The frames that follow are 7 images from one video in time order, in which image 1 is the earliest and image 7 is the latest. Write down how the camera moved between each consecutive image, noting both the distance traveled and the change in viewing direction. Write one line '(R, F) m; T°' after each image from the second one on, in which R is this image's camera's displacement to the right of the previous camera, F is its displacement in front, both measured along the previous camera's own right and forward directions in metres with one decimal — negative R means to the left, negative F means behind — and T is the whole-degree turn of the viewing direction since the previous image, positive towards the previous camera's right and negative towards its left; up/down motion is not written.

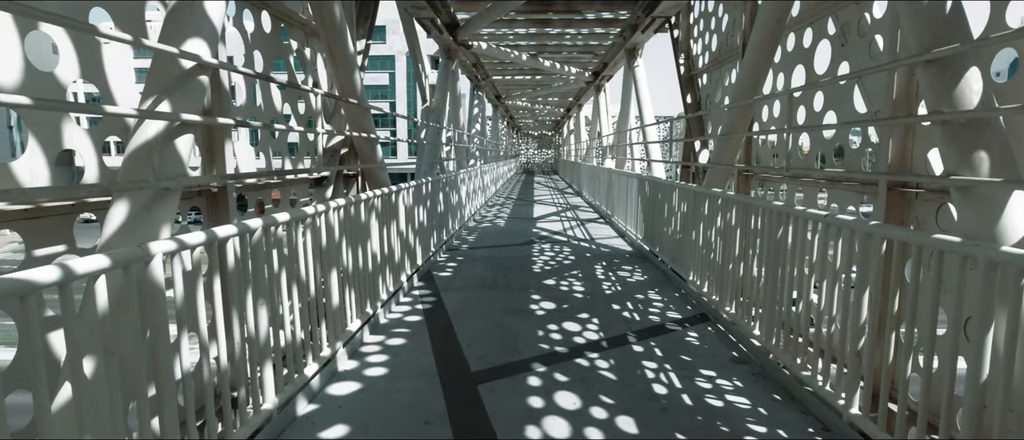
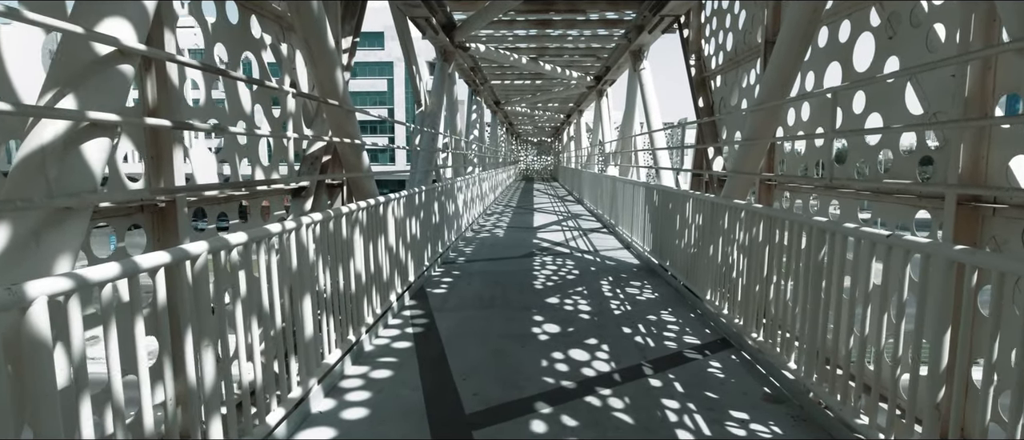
(0.0, +0.5) m; 0°
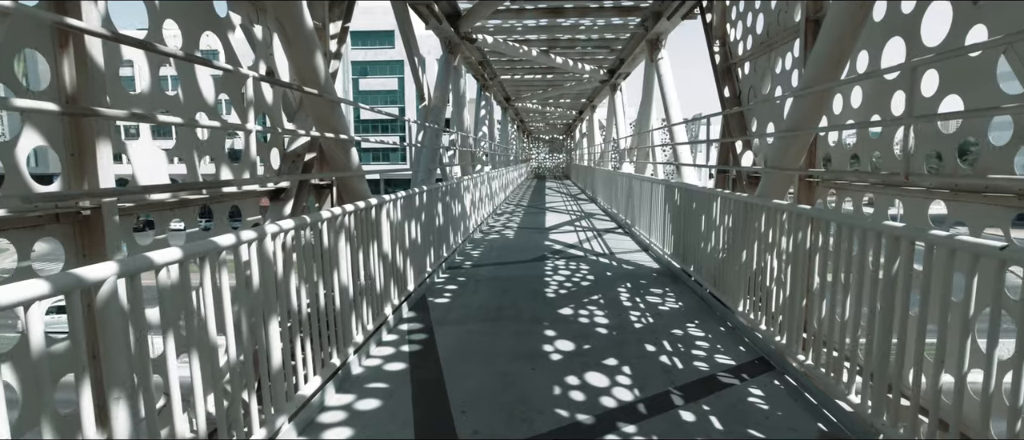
(0.0, +0.5) m; -1°
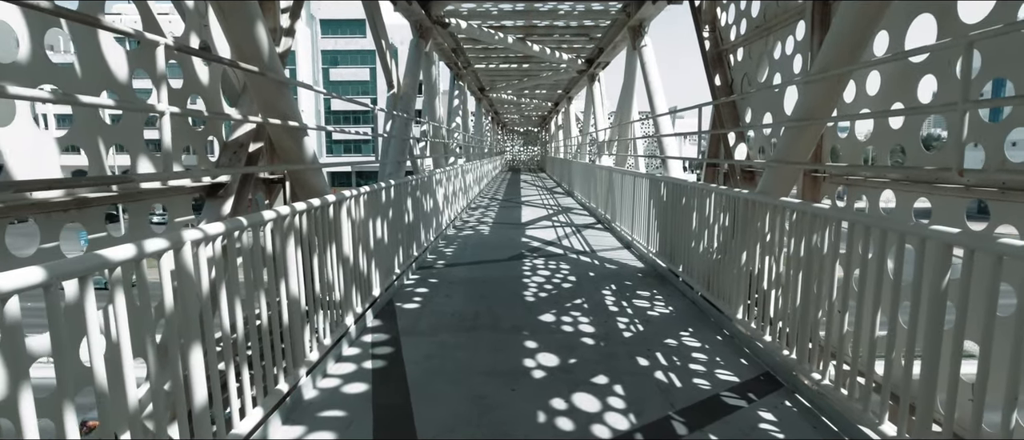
(0.0, +0.5) m; +3°
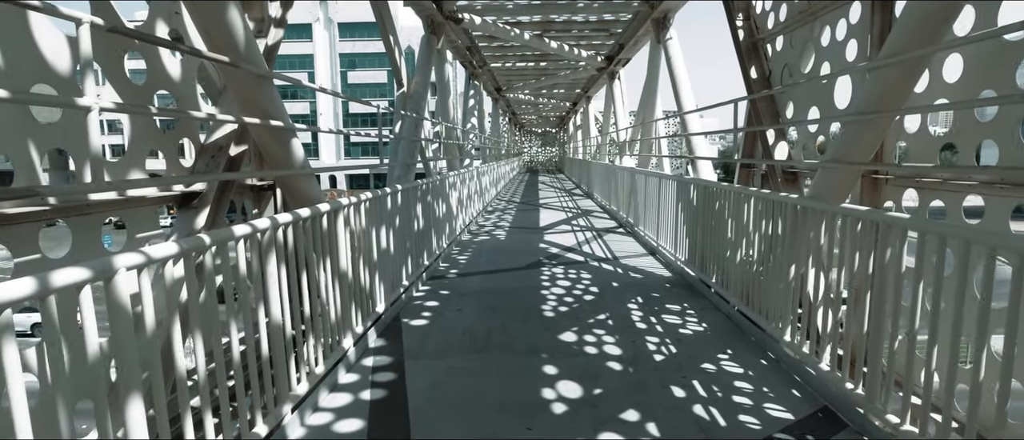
(0.0, +0.4) m; -2°
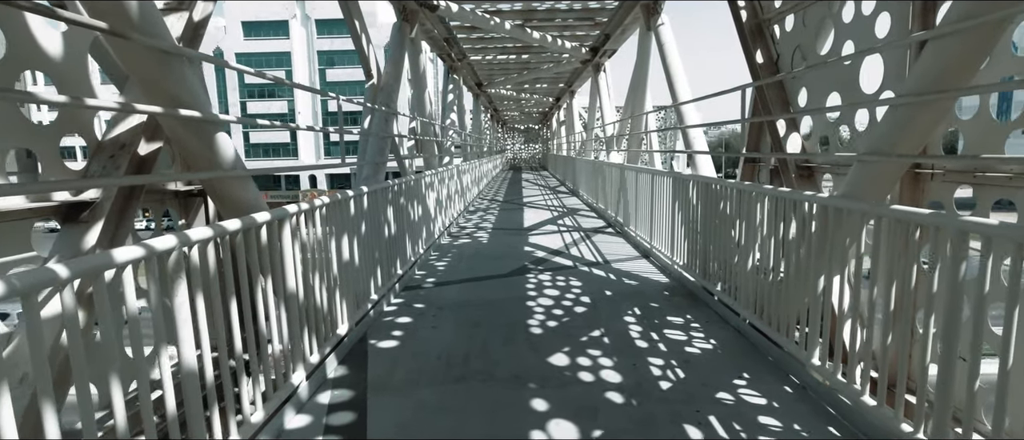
(0.0, +0.5) m; +2°
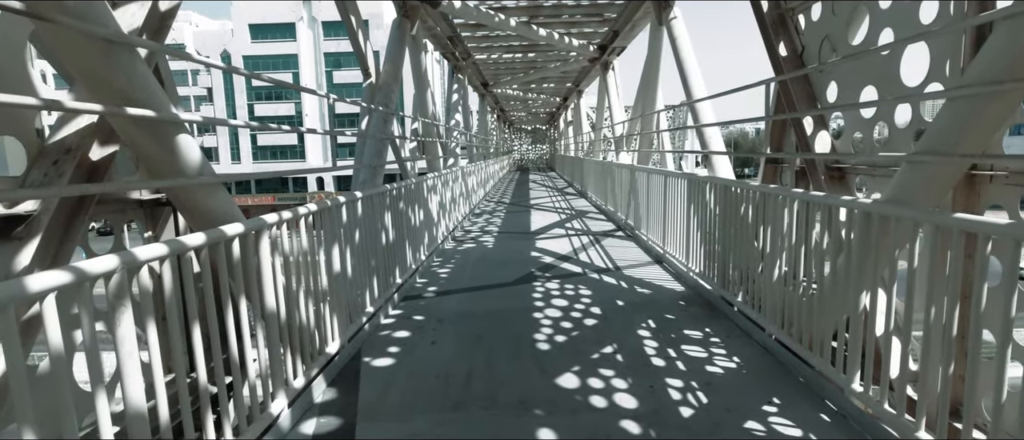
(0.0, +0.3) m; -1°
